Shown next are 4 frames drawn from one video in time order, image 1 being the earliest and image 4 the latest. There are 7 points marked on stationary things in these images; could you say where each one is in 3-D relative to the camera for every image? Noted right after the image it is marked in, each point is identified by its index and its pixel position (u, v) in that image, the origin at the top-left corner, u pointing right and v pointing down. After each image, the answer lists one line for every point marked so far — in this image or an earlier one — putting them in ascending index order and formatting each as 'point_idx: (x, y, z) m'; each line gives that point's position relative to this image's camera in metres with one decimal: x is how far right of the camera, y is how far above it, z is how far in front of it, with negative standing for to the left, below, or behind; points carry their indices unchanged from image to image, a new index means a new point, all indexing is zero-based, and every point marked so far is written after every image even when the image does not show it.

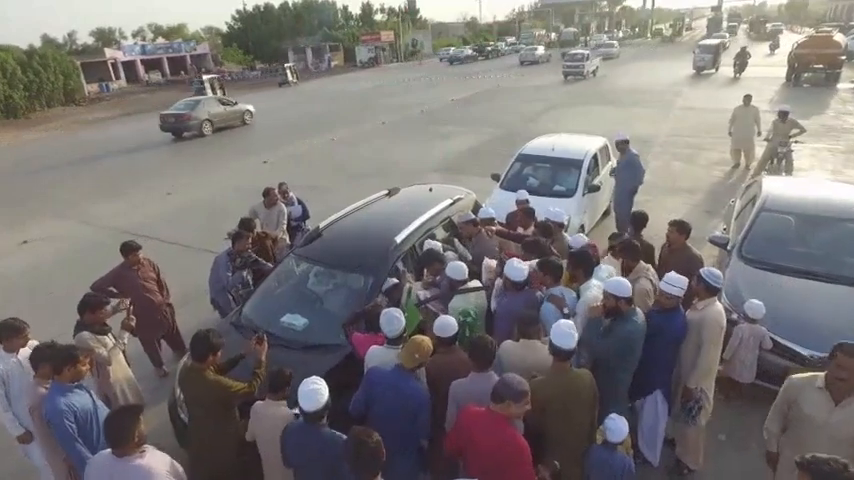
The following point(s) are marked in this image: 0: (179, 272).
0: (-3.7, -0.5, +8.9) m
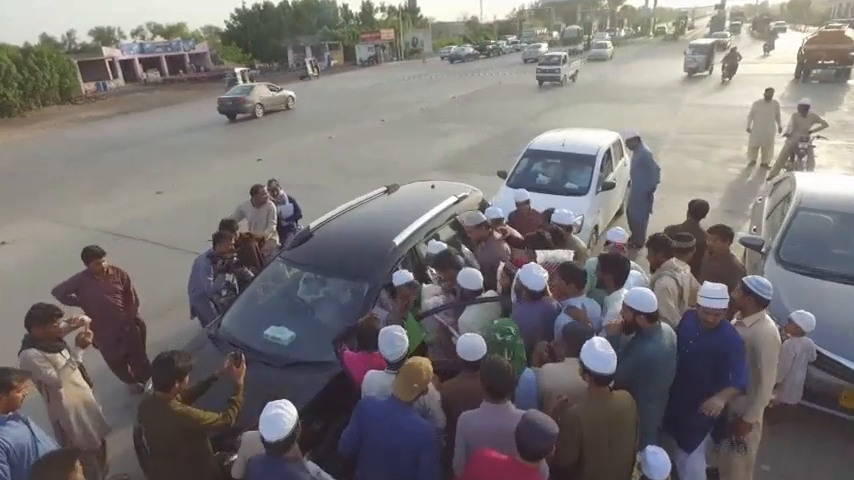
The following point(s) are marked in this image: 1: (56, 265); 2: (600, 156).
0: (-3.7, -0.5, +8.3) m
1: (-5.7, -0.4, +8.9) m
2: (+2.3, +1.1, +7.6) m
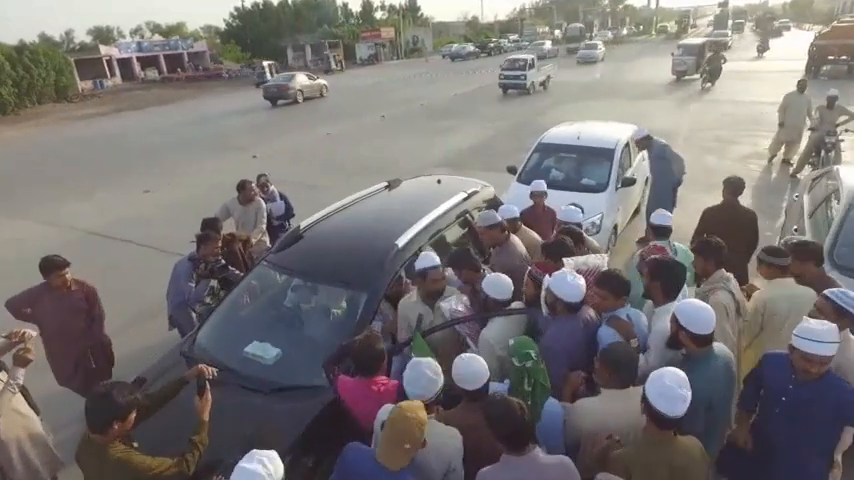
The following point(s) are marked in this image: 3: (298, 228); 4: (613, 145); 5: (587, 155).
0: (-3.7, -0.5, +7.8) m
1: (-5.6, -0.4, +8.3) m
2: (+2.3, +1.1, +7.1) m
3: (-0.9, +0.1, +4.3) m
4: (+2.2, +1.1, +7.1) m
5: (+1.9, +1.0, +7.1) m
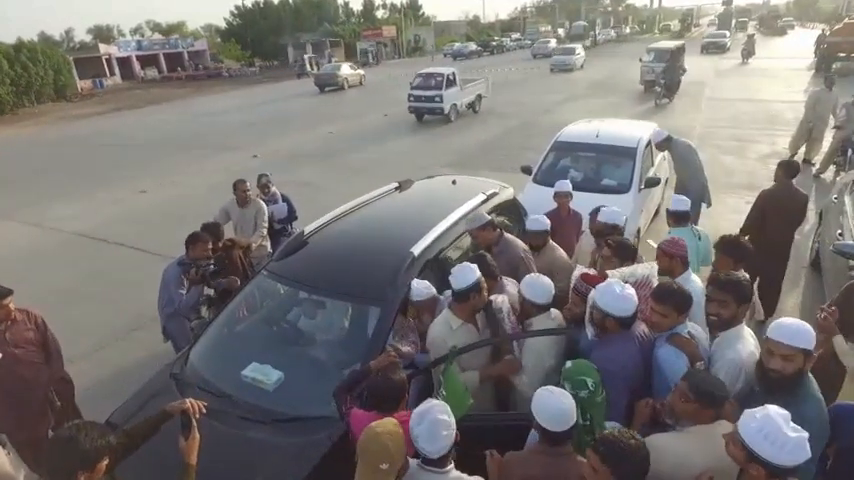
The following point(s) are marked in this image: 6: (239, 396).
0: (-3.5, -0.5, +7.4) m
1: (-5.5, -0.4, +7.9) m
2: (+2.4, +1.0, +6.7) m
3: (-0.8, 0.0, +3.9) m
4: (+2.4, +1.1, +6.7) m
5: (+2.0, +1.0, +6.7) m
6: (-1.0, -0.8, +3.0) m
